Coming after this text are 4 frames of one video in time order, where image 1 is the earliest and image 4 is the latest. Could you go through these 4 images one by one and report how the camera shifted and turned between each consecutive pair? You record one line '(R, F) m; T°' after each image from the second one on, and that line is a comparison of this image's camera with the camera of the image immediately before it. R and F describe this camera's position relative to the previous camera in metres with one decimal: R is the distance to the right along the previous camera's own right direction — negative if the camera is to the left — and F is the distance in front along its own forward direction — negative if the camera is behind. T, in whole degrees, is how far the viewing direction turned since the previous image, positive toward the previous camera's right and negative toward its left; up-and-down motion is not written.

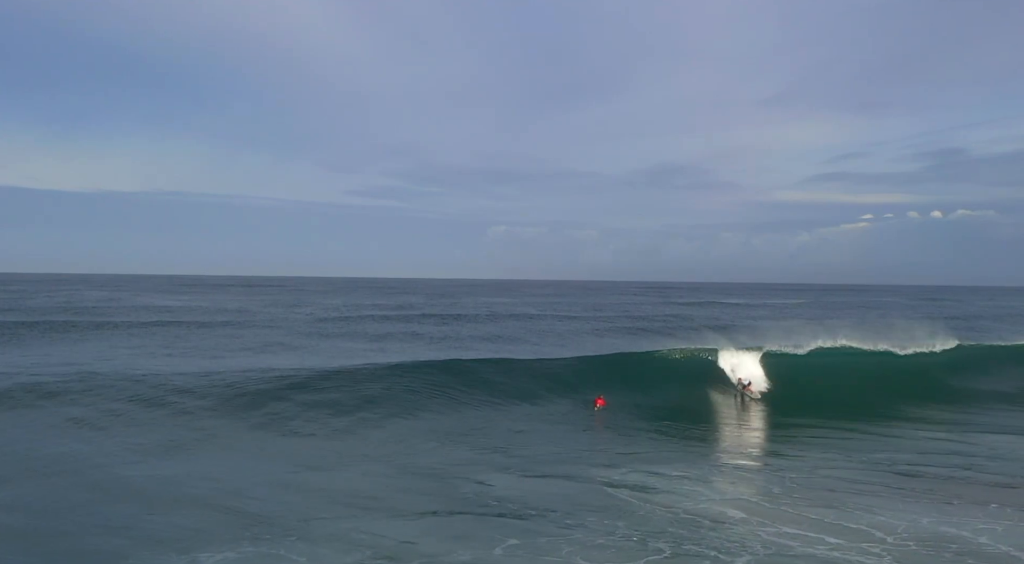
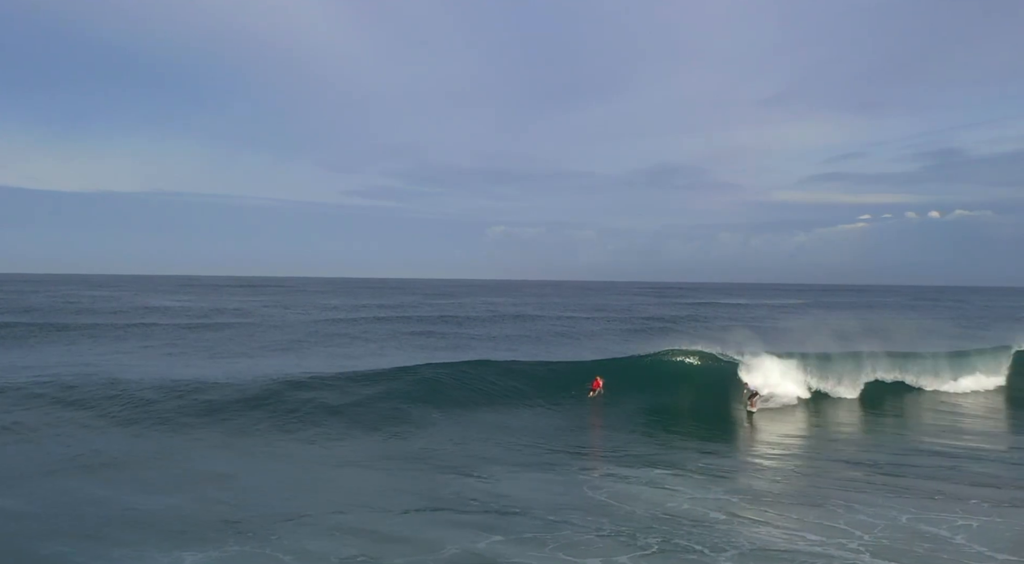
(-2.0, 0.0) m; 0°
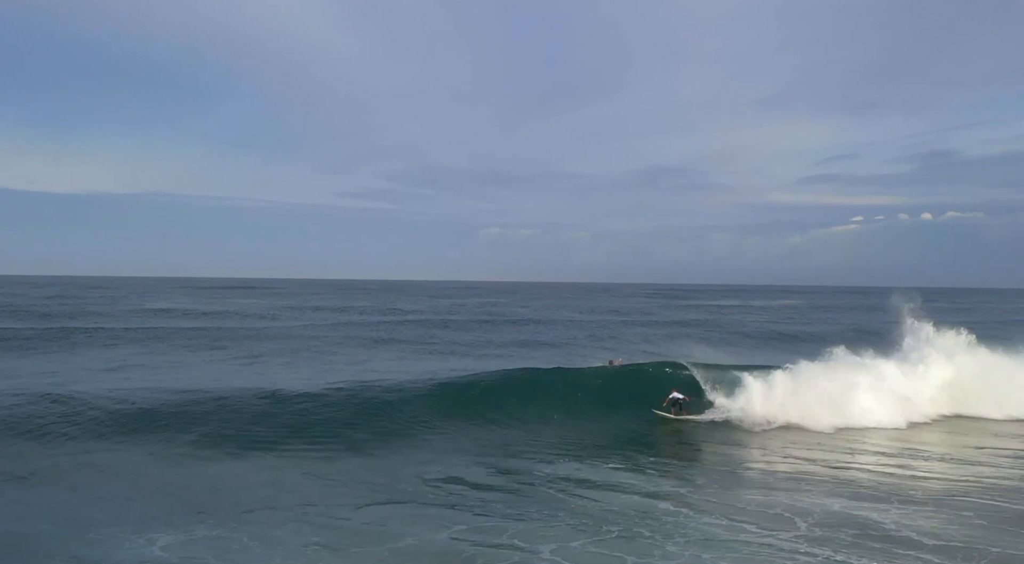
(+0.7, -1.2) m; 0°
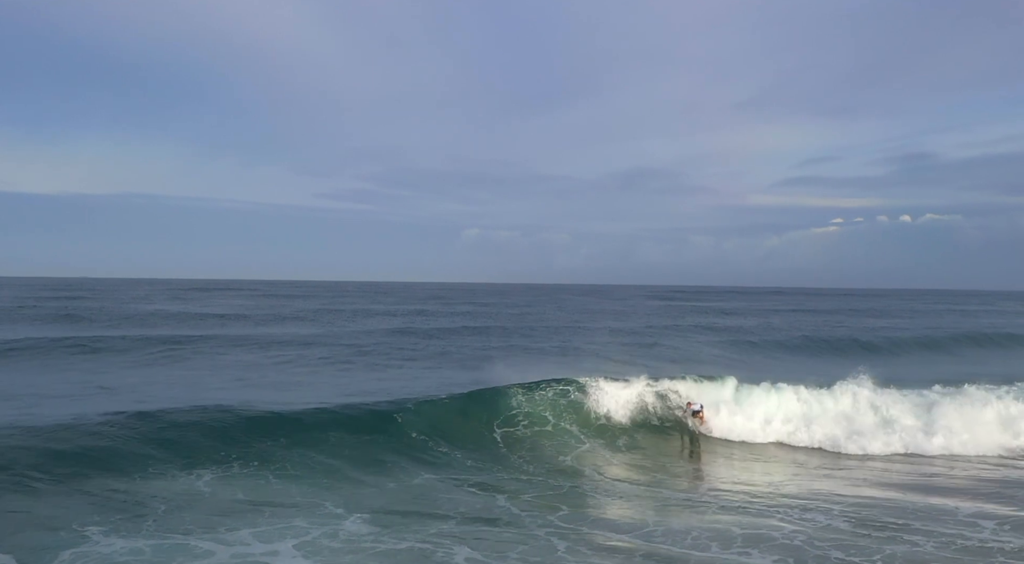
(+0.5, -4.5) m; +1°
